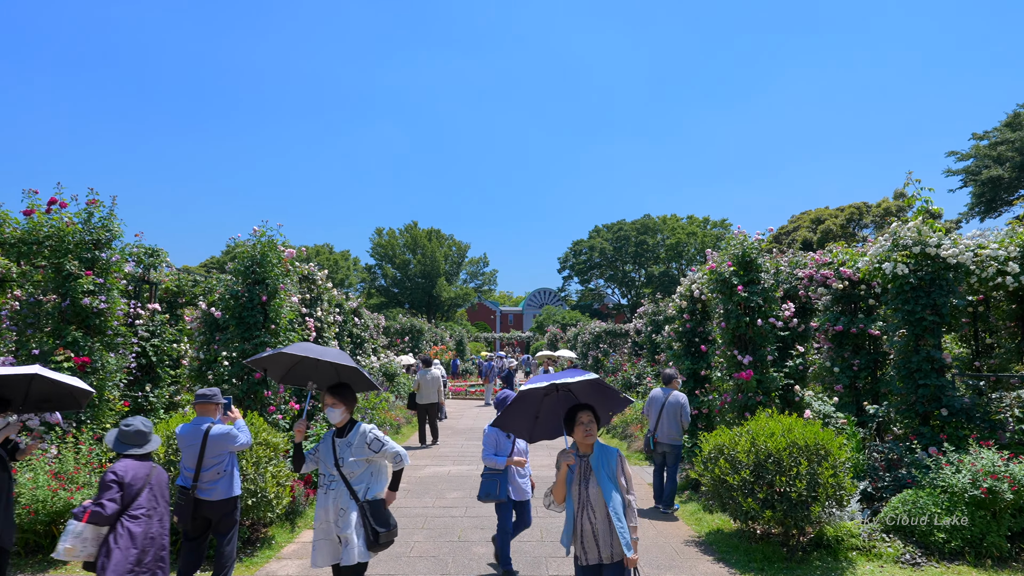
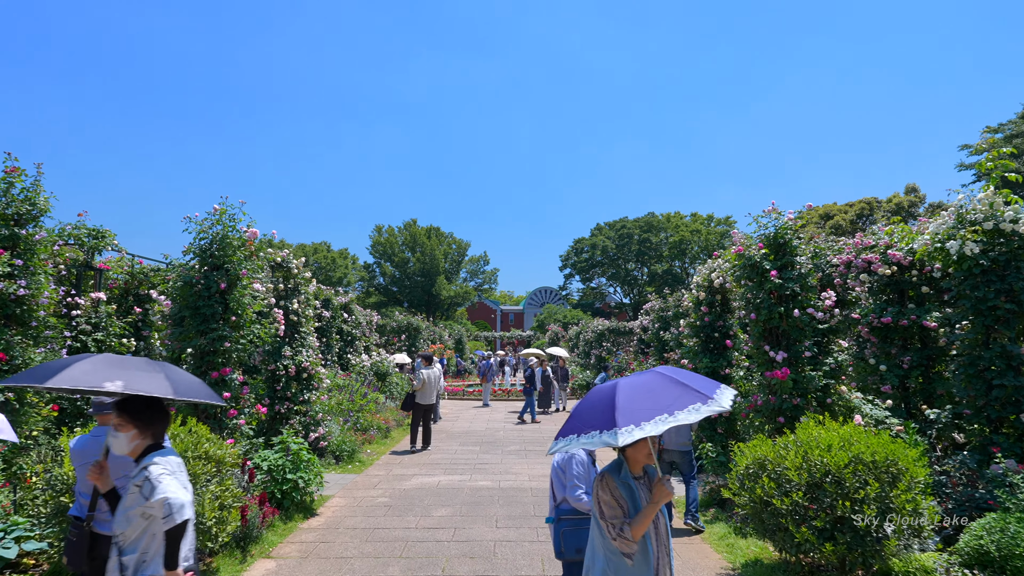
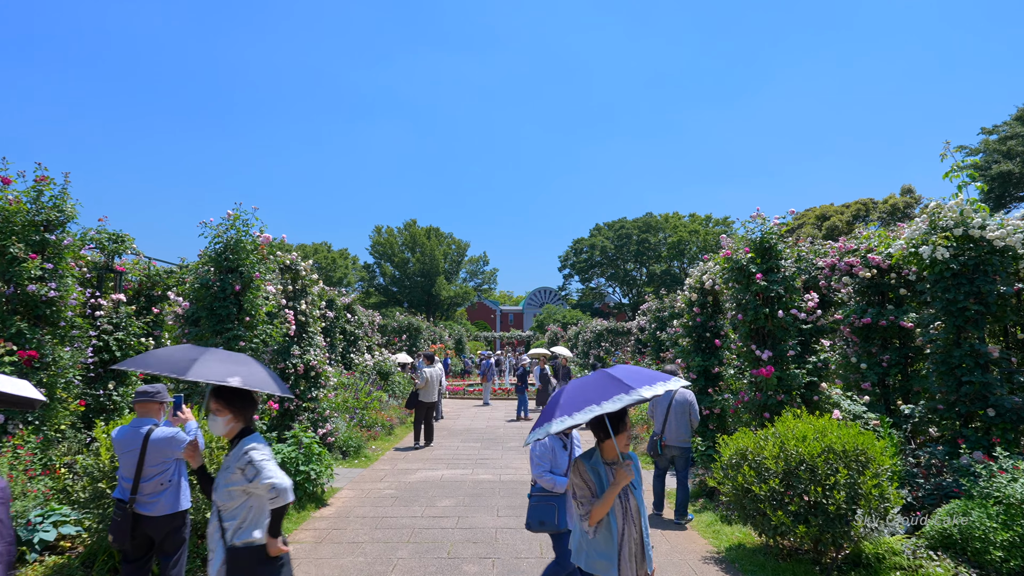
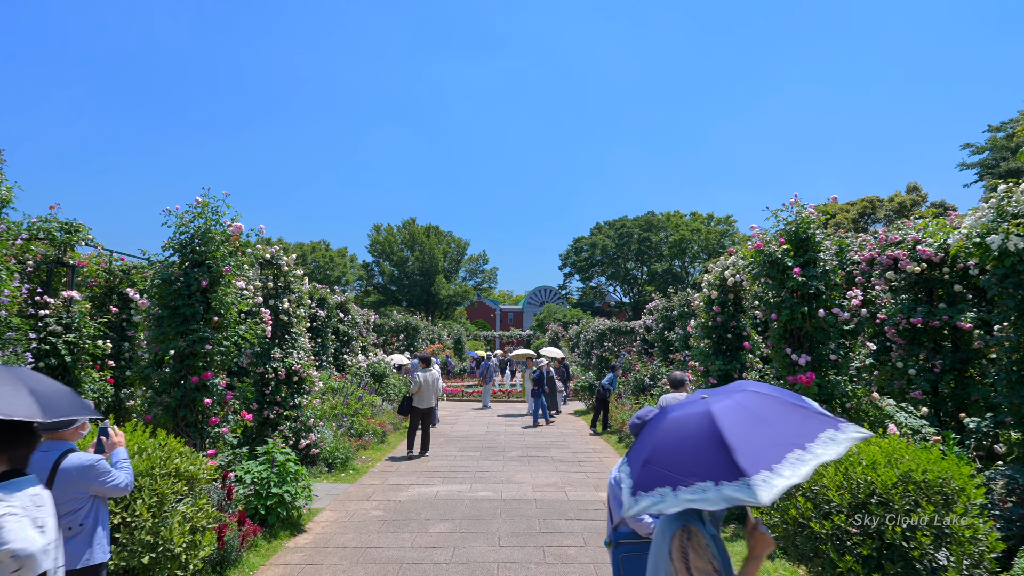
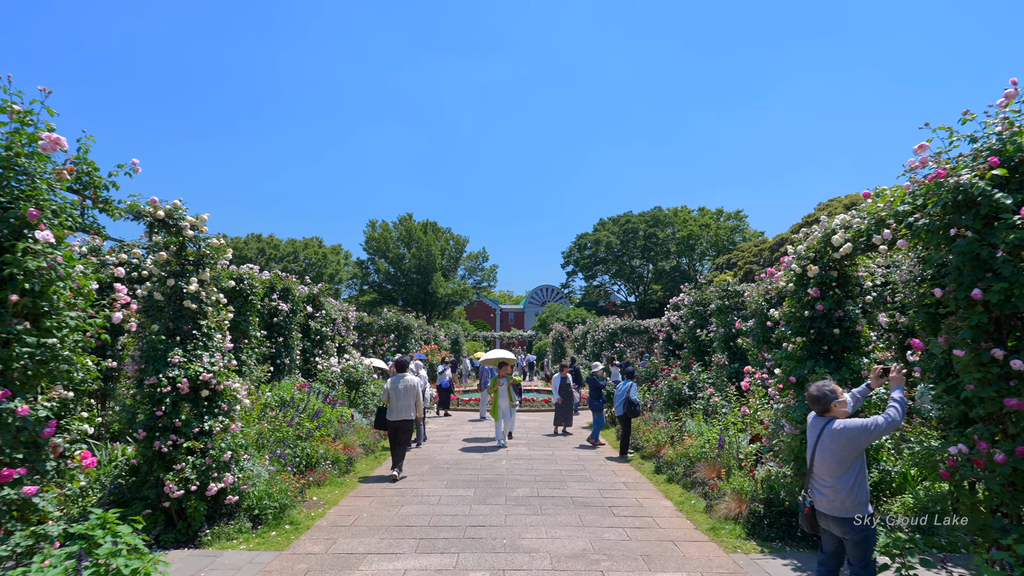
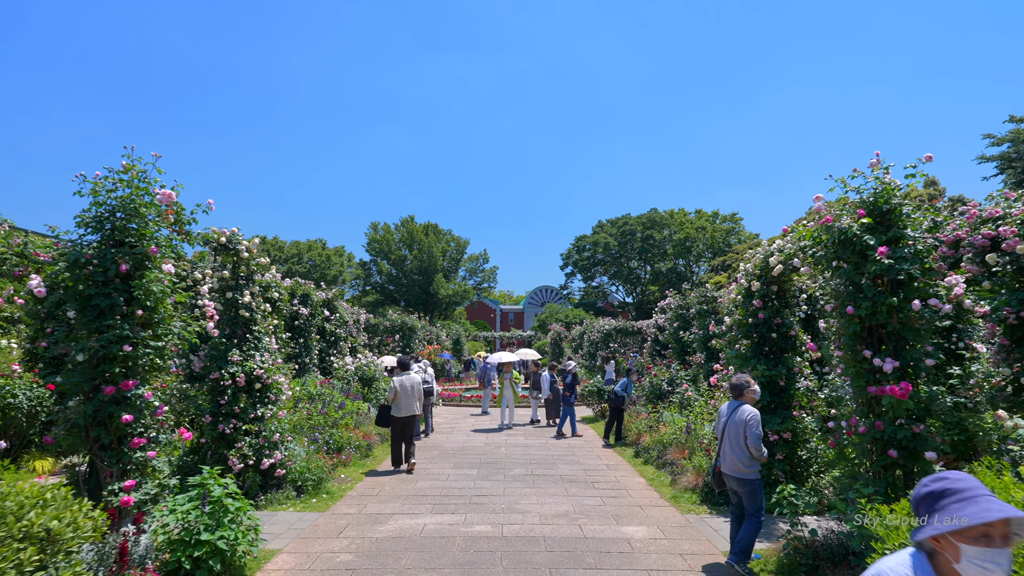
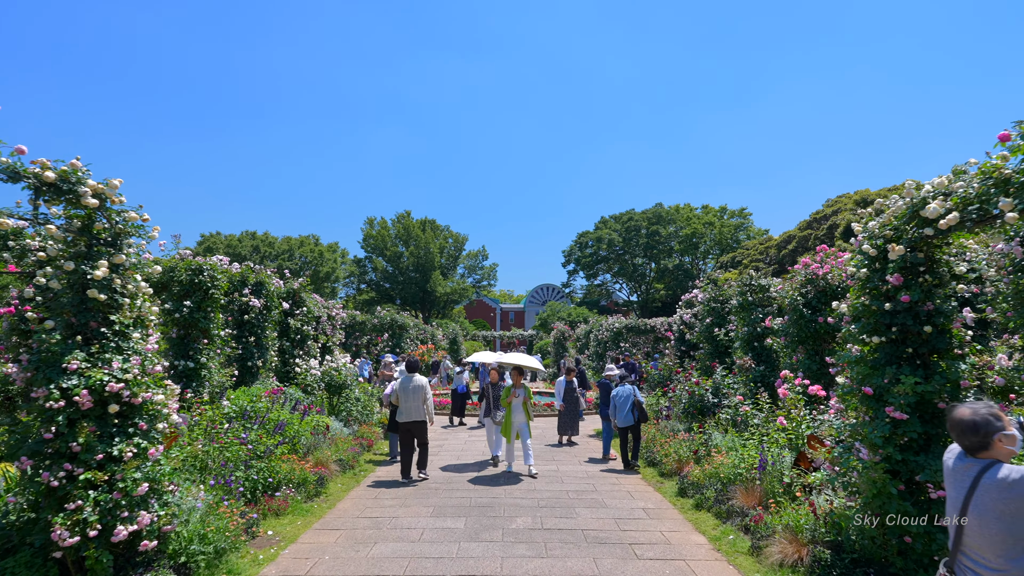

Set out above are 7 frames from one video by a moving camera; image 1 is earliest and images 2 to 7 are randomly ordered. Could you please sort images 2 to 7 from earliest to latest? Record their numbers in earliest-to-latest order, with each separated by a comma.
3, 2, 4, 6, 5, 7
